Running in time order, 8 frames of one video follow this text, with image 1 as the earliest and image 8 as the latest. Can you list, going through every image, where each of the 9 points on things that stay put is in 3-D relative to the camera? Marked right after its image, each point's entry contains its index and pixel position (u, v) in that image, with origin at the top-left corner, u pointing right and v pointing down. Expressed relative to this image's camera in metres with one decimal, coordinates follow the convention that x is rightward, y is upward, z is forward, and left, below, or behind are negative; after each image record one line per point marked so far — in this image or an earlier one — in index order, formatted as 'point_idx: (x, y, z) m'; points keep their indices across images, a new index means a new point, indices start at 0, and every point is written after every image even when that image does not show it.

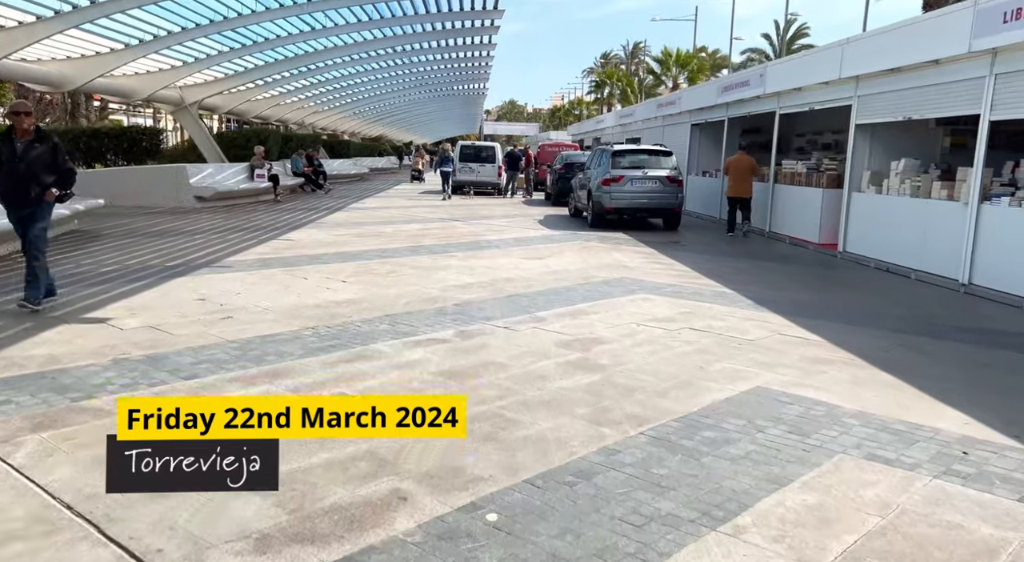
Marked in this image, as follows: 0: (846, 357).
0: (+2.7, -0.6, +5.5) m
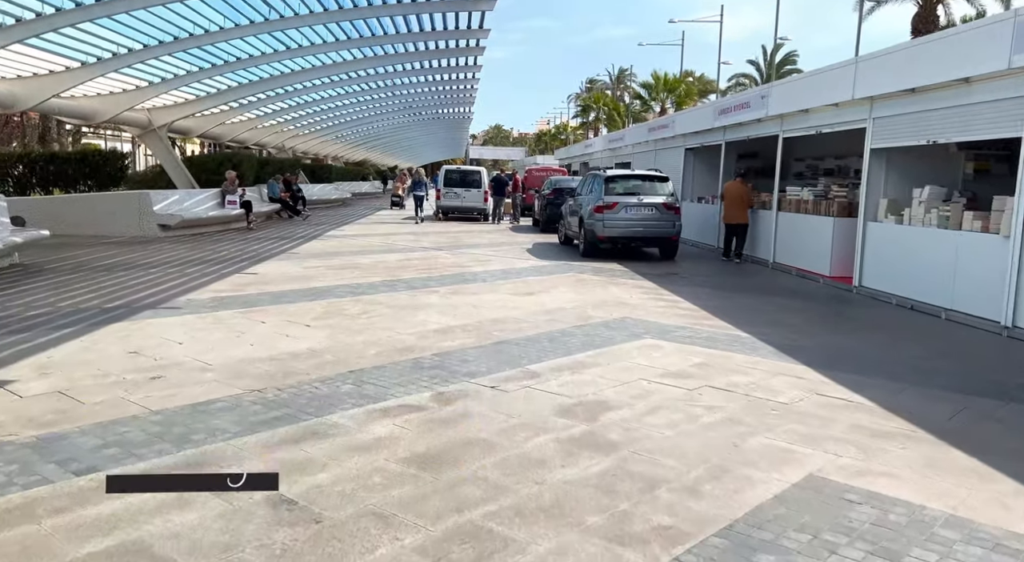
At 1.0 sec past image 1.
0: (+2.6, -1.0, +4.5) m
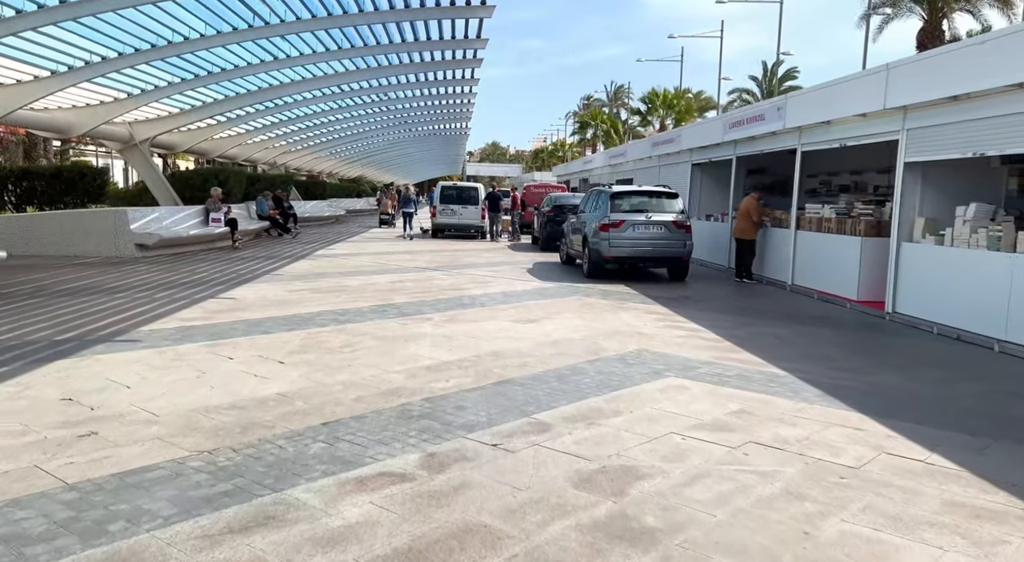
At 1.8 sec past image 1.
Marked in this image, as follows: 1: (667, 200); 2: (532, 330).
0: (+2.6, -1.2, +3.6) m
1: (+3.0, +1.6, +13.2) m
2: (+0.2, -0.6, +8.2) m
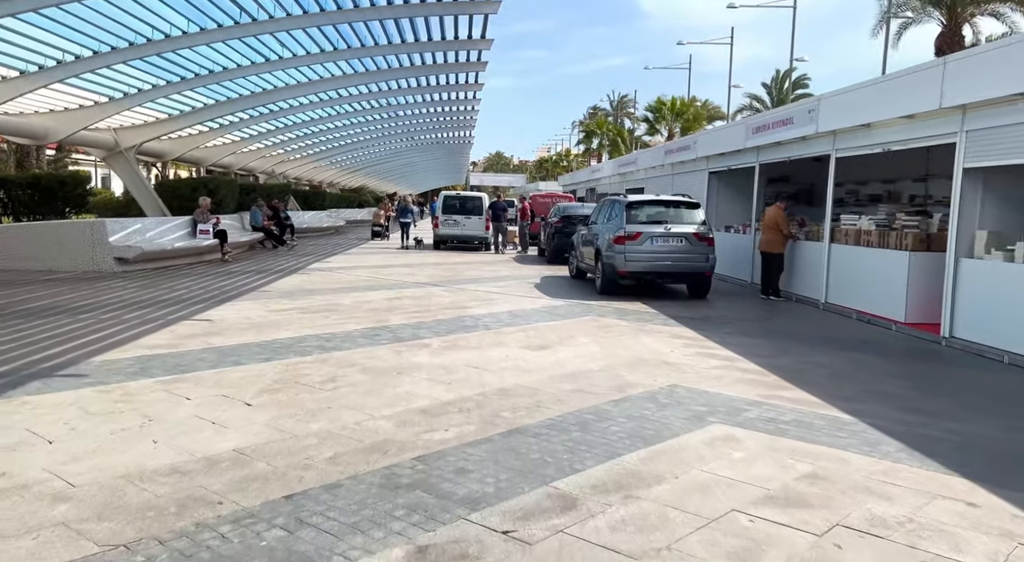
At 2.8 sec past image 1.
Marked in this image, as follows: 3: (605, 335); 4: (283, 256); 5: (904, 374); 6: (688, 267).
0: (+2.7, -1.3, +2.5) m
1: (+3.1, +1.3, +12.2) m
2: (+0.3, -0.8, +7.2) m
3: (+1.2, -0.7, +8.5) m
4: (-6.2, +0.7, +18.5) m
5: (+3.9, -0.9, +6.8) m
6: (+3.0, +0.2, +11.8) m
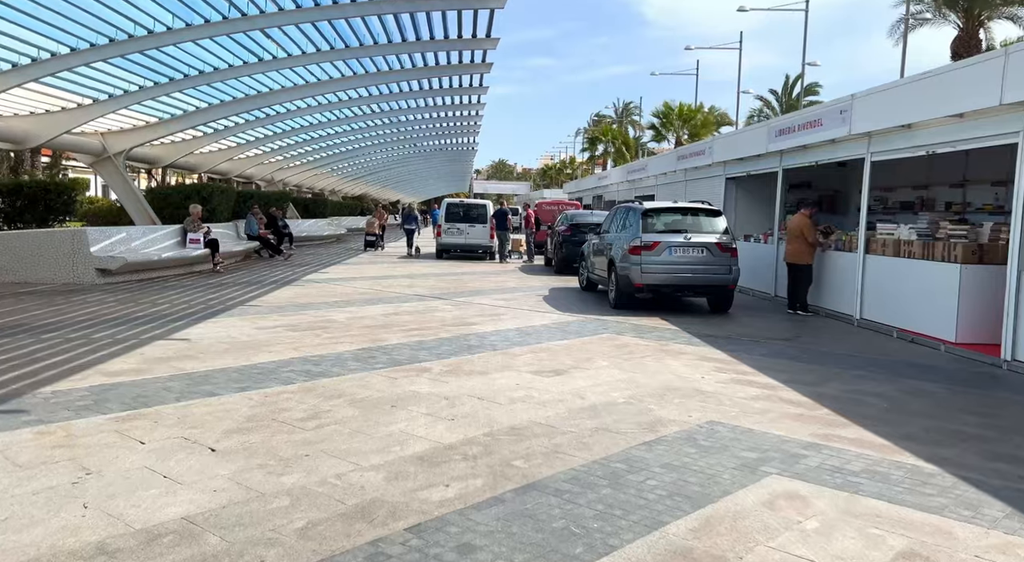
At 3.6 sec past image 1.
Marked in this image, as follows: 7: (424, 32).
0: (+2.8, -1.4, +1.7) m
1: (+3.2, +1.0, +11.4) m
2: (+0.4, -1.0, +6.3) m
3: (+1.3, -0.8, +7.7) m
4: (-6.0, +0.4, +17.7) m
5: (+4.0, -1.1, +5.9) m
6: (+3.1, 0.0, +10.9) m
7: (-2.5, +7.1, +19.6) m
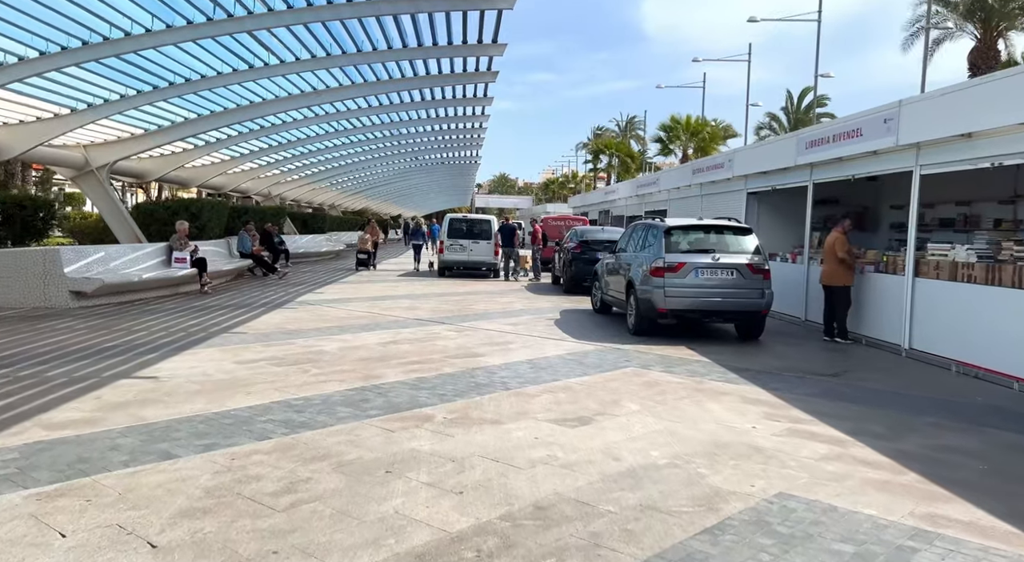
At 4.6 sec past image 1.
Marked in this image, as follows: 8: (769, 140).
0: (+2.9, -1.6, +0.6) m
1: (+3.4, +0.7, +10.4) m
2: (+0.6, -1.2, +5.3) m
3: (+1.4, -1.1, +6.7) m
4: (-5.9, -0.1, +16.7) m
5: (+4.1, -1.3, +4.9) m
6: (+3.3, -0.3, +9.9) m
7: (-2.3, +6.5, +18.8) m
8: (+4.9, +2.7, +13.1) m
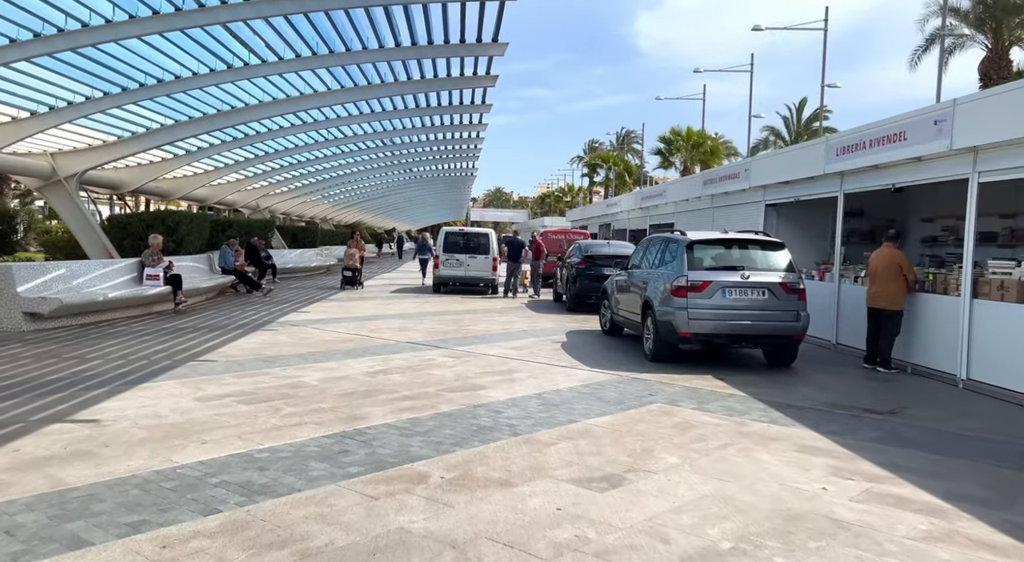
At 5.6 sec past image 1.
0: (+3.0, -1.7, -0.5) m
1: (+3.4, +0.4, +9.3) m
2: (+0.7, -1.4, +4.2) m
3: (+1.5, -1.3, +5.6) m
4: (-5.9, -0.5, +15.6) m
5: (+4.2, -1.5, +3.8) m
6: (+3.4, -0.6, +8.8) m
7: (-2.3, +6.1, +17.8) m
8: (+4.9, +2.4, +12.1) m
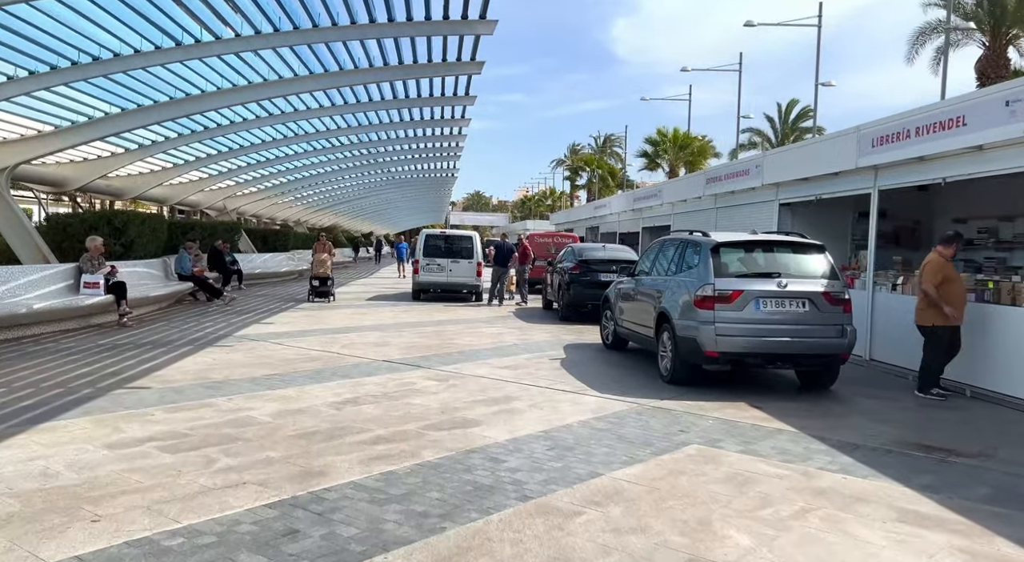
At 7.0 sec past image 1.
0: (+3.3, -1.7, -1.8) m
1: (+3.4, +0.3, +8.0) m
2: (+0.8, -1.5, +2.8) m
3: (+1.6, -1.4, +4.2) m
4: (-6.1, -0.7, +14.0) m
5: (+4.3, -1.6, +2.5) m
6: (+3.3, -0.7, +7.5) m
7: (-2.7, +5.9, +16.3) m
8: (+4.8, +2.3, +10.9) m
